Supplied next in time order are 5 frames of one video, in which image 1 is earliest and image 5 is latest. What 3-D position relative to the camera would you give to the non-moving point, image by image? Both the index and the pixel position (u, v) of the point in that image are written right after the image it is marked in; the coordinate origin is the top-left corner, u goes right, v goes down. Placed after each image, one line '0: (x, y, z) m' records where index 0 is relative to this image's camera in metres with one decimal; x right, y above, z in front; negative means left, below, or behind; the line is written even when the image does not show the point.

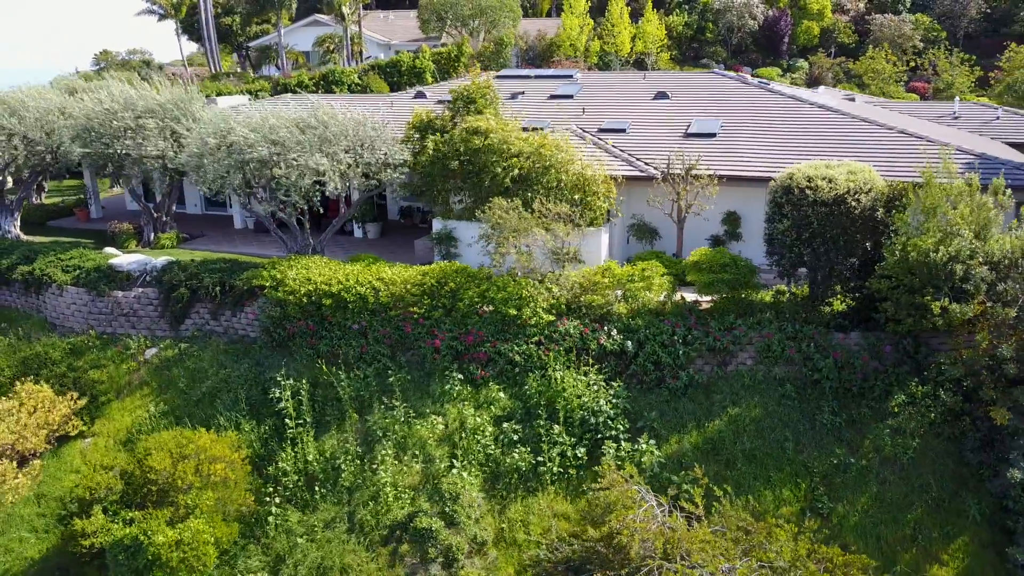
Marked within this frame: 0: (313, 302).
0: (-3.3, -0.3, +14.0) m
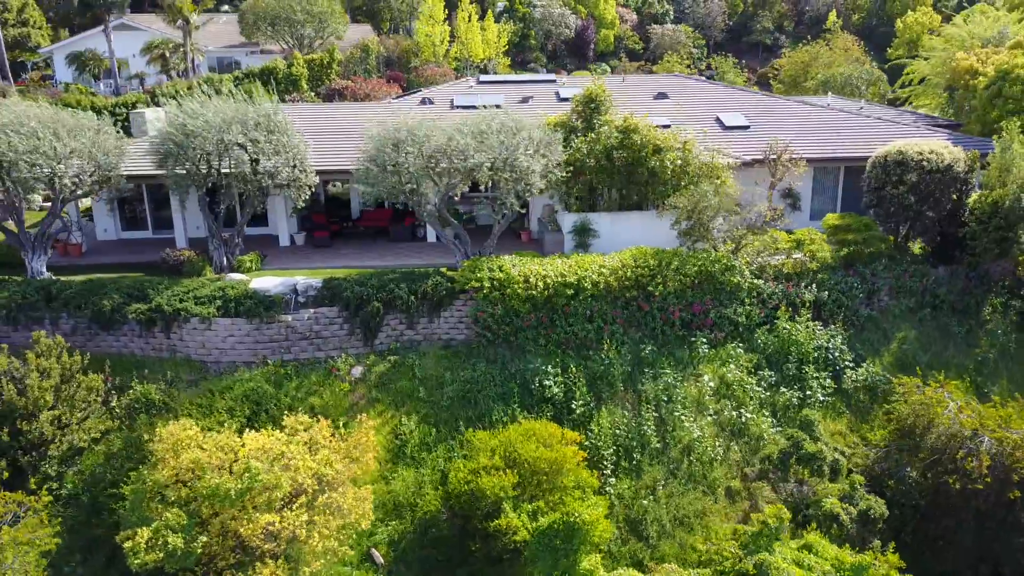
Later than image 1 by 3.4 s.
0: (+0.6, -0.1, +15.0) m
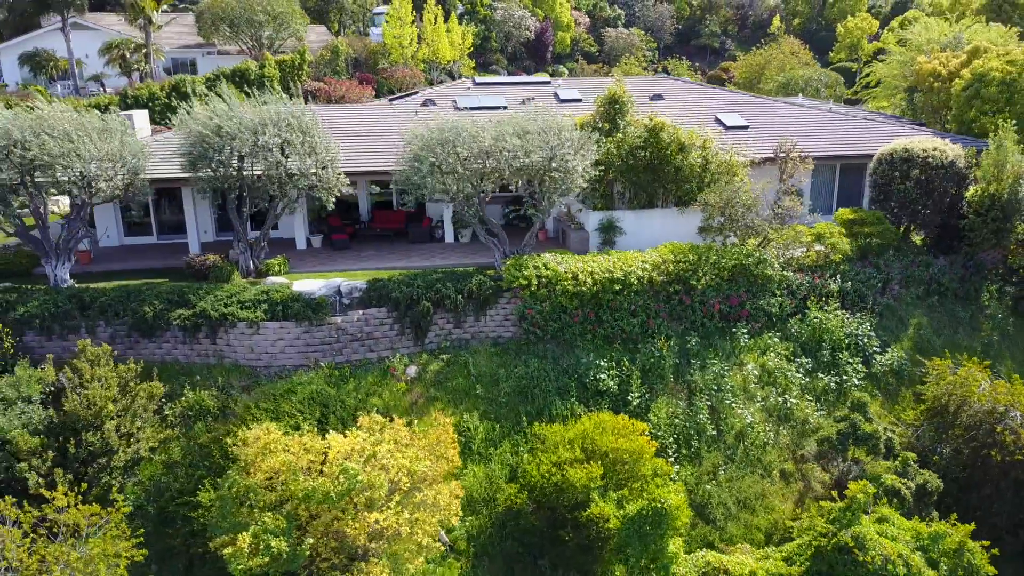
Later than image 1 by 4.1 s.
0: (+1.5, -0.1, +15.3) m
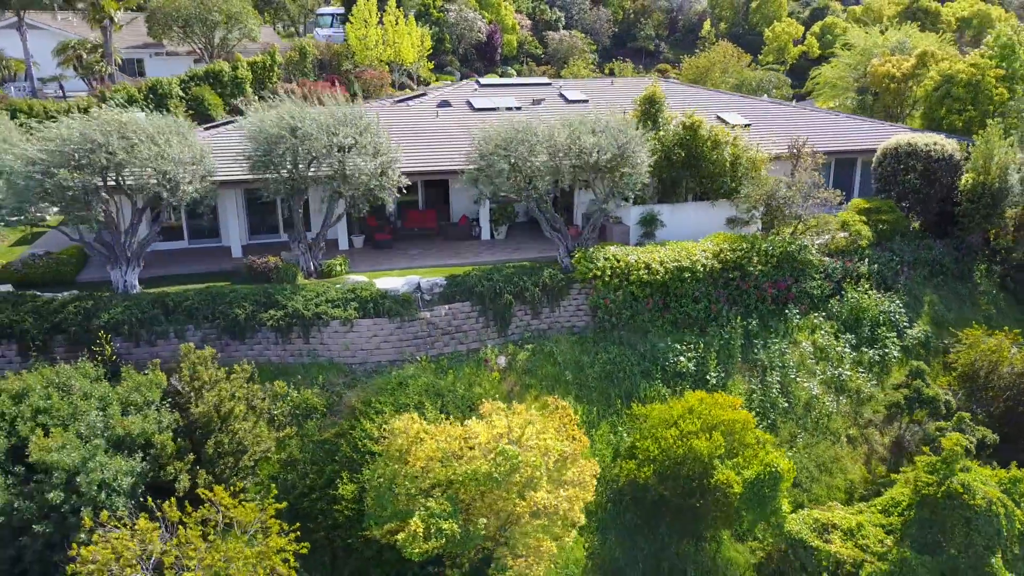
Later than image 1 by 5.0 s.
0: (+3.0, +0.2, +16.4) m
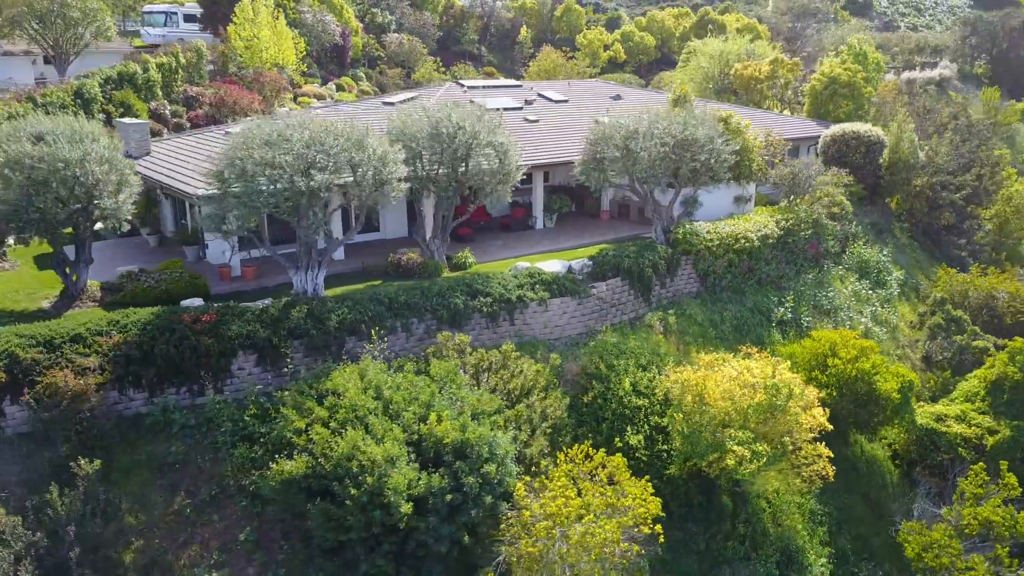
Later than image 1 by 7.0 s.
0: (+5.7, +1.0, +19.7) m
